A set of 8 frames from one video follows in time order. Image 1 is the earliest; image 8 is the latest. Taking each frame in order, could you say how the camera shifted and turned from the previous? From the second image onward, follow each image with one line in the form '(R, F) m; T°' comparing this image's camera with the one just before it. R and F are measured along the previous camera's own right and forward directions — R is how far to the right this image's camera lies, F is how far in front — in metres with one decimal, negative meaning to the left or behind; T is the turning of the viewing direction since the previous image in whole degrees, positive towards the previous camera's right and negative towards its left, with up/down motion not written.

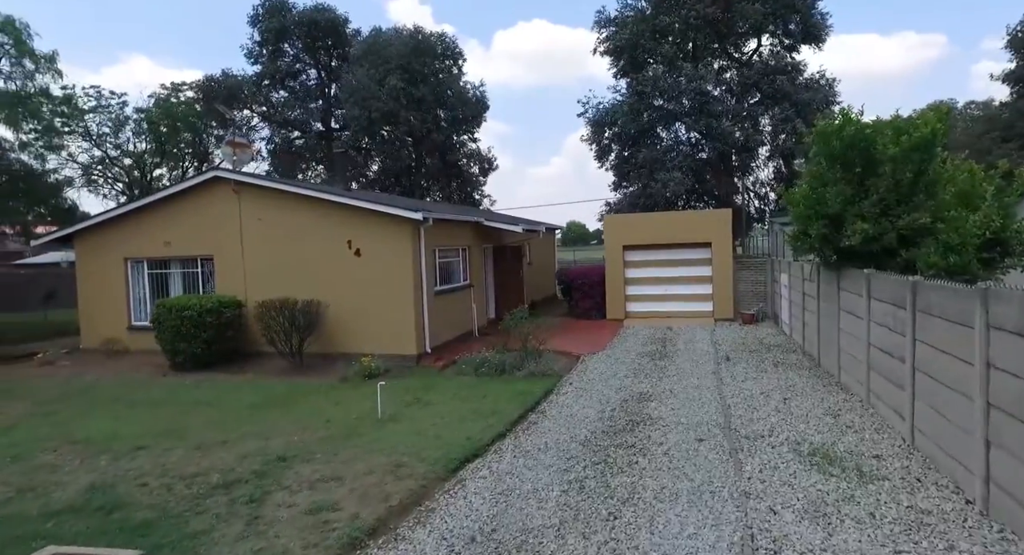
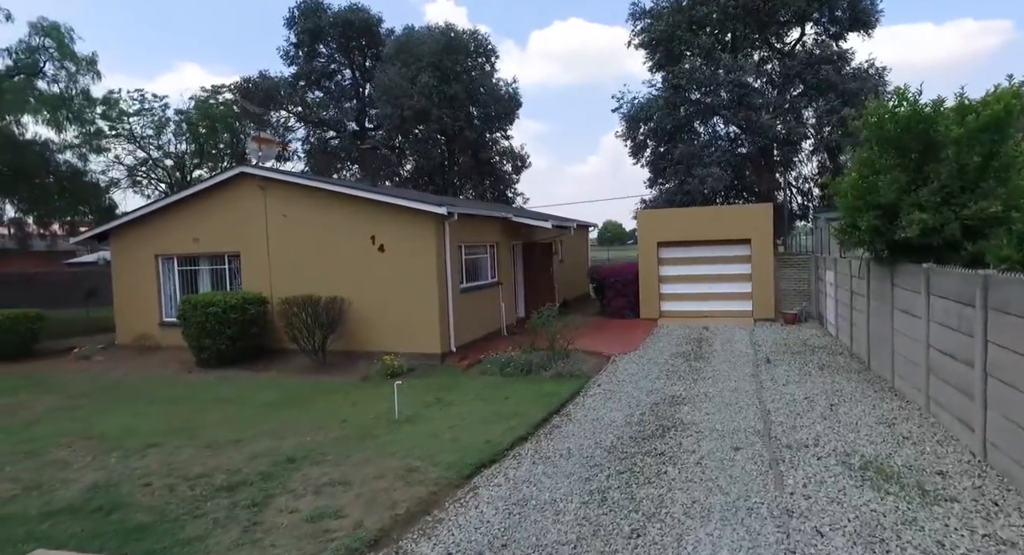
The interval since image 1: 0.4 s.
(+0.2, +0.5) m; -3°
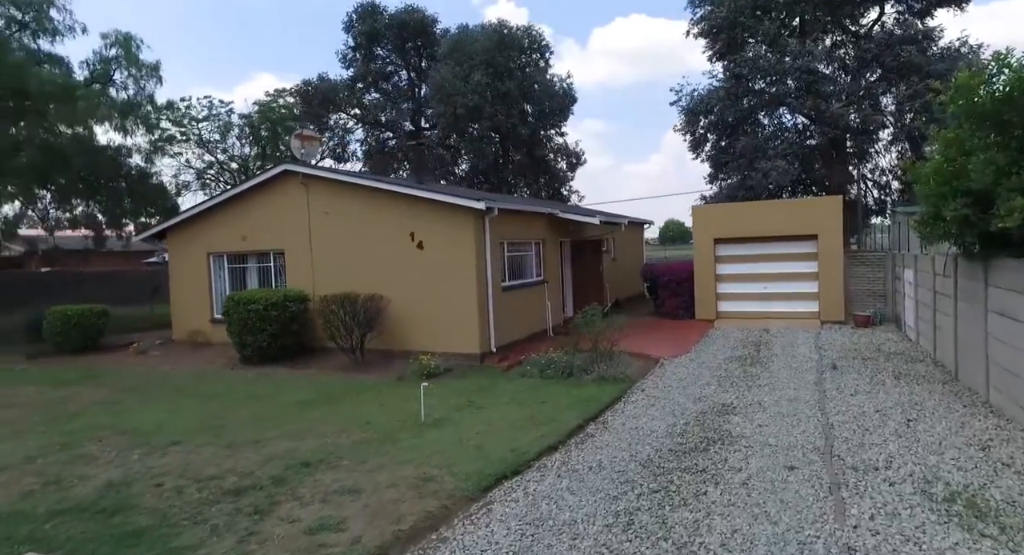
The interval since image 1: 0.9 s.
(+0.4, +0.6) m; -6°
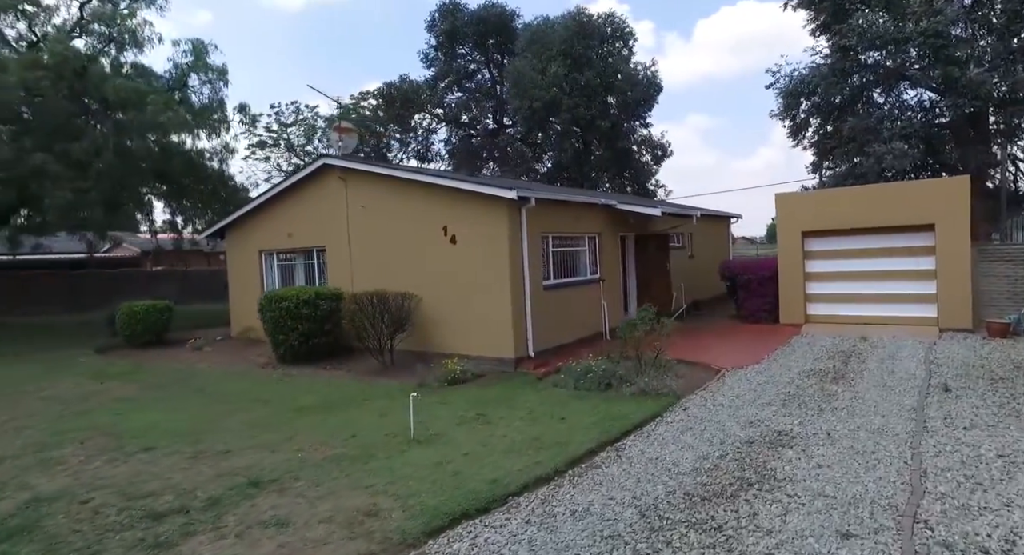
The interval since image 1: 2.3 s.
(+1.1, +1.4) m; -9°
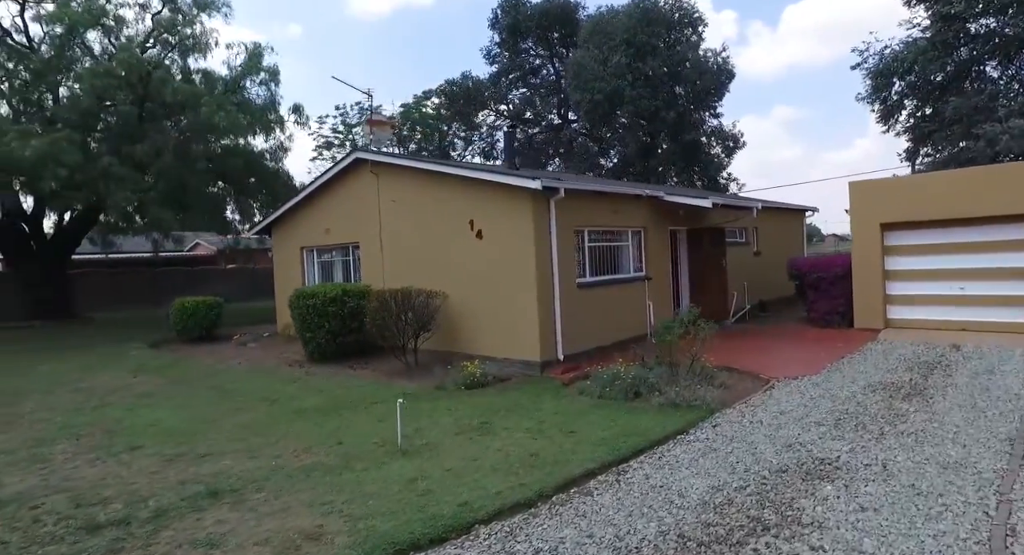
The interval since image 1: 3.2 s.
(+0.8, +0.8) m; -7°
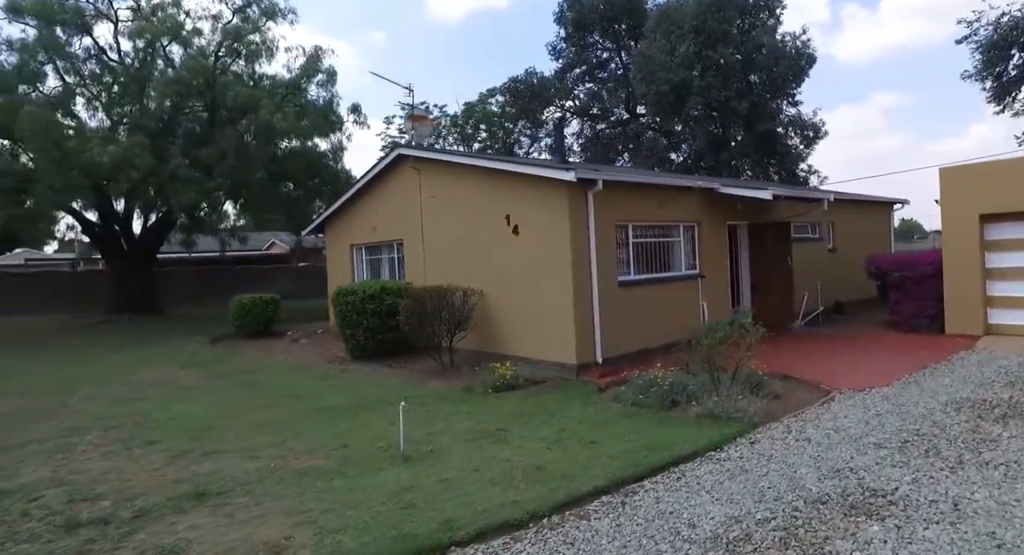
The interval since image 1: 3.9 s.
(+0.6, +0.6) m; -7°
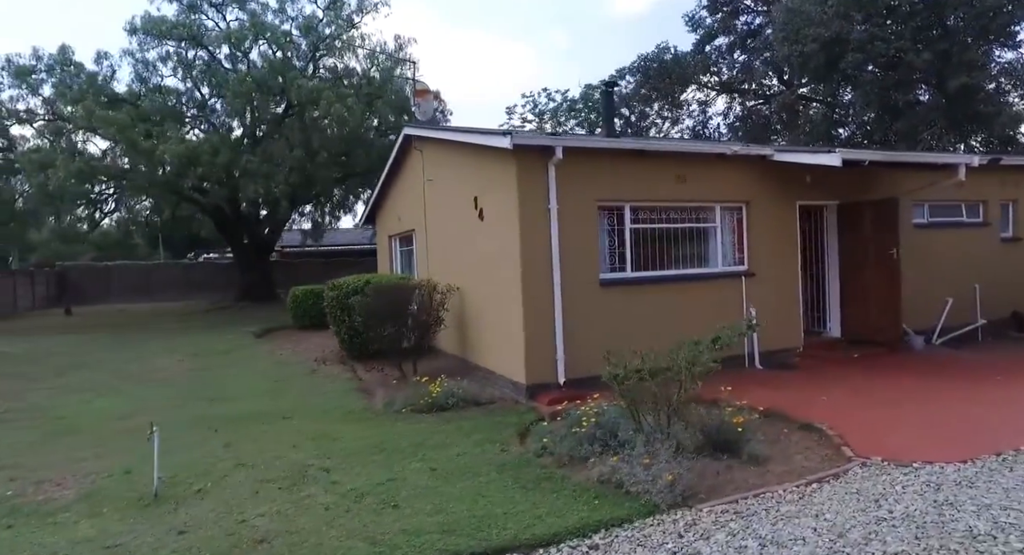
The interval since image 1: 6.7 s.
(+2.6, +2.3) m; -17°
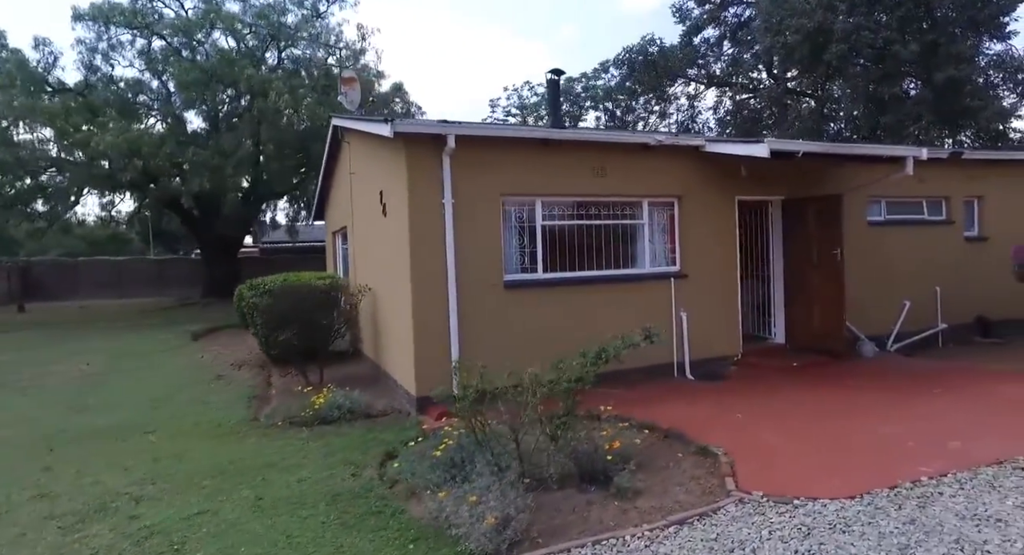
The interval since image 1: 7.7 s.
(+1.1, +0.6) m; -1°
